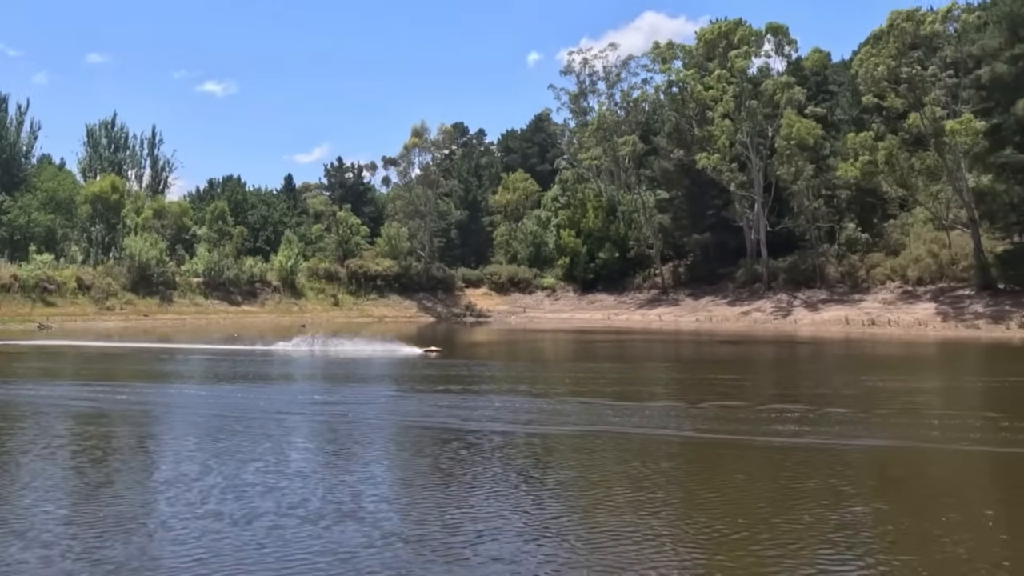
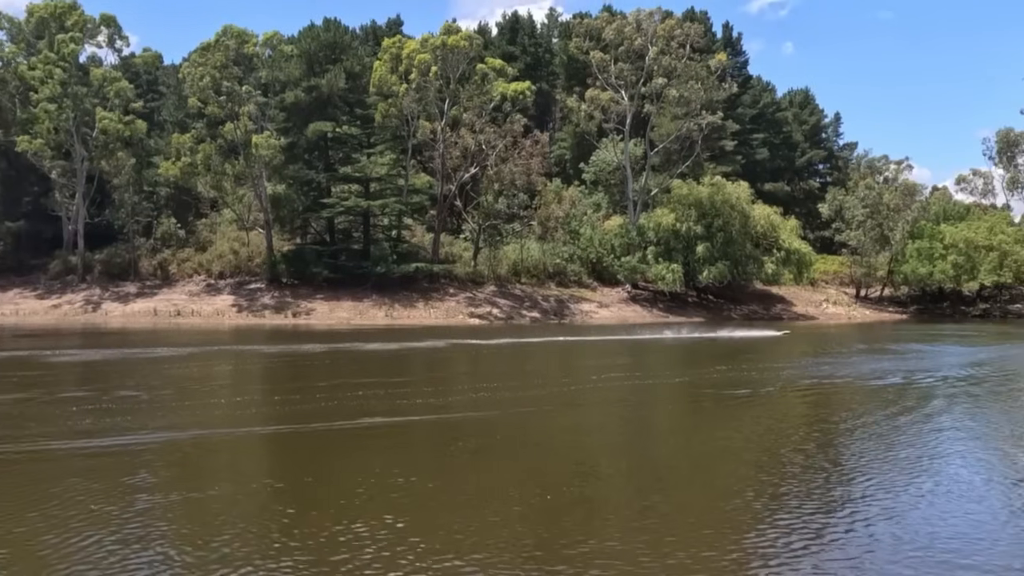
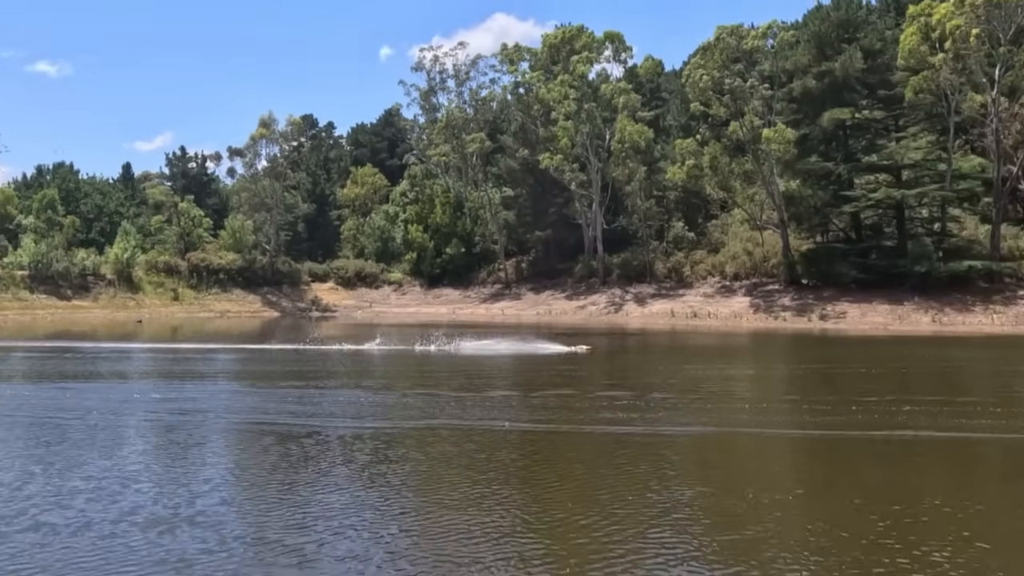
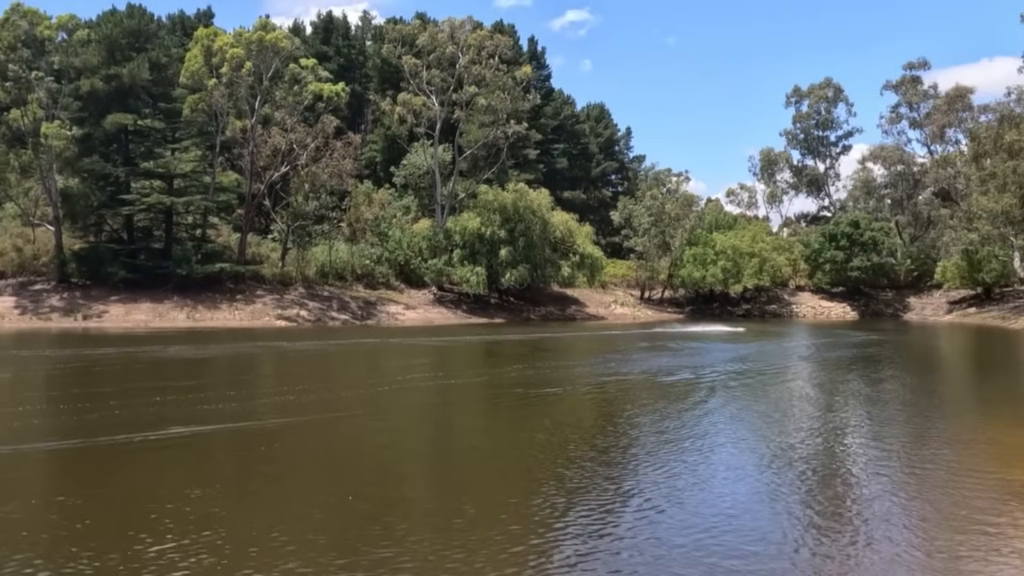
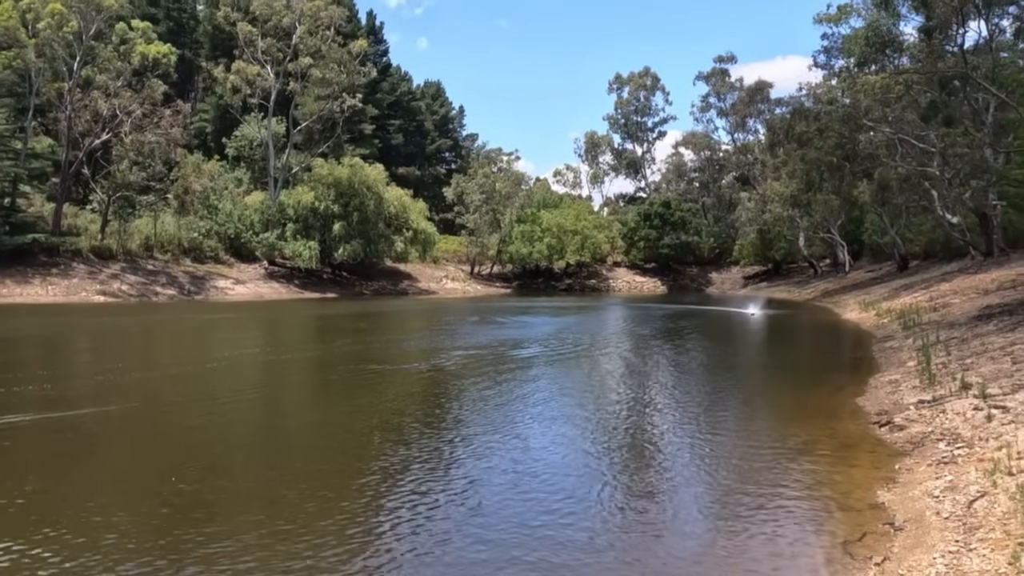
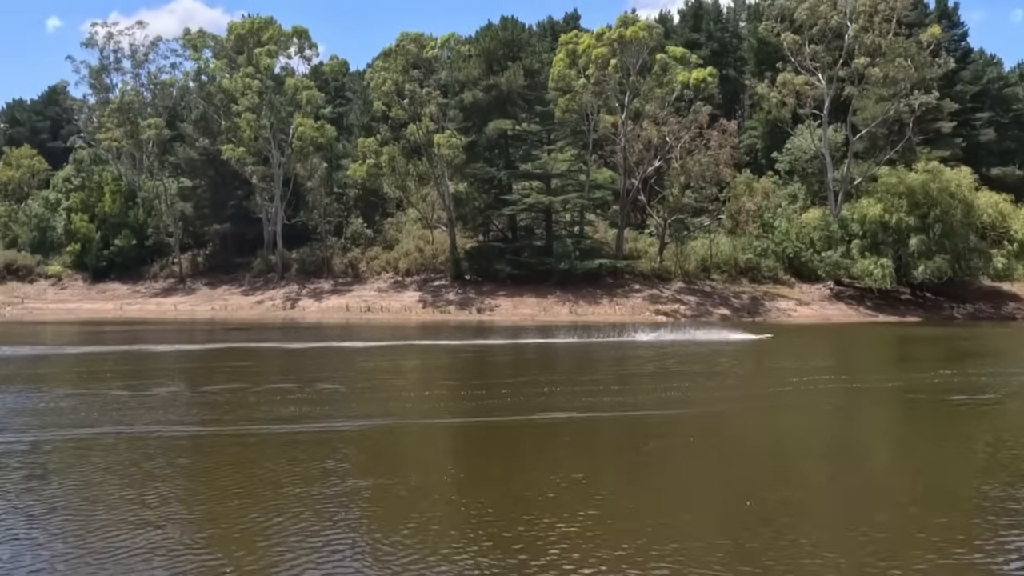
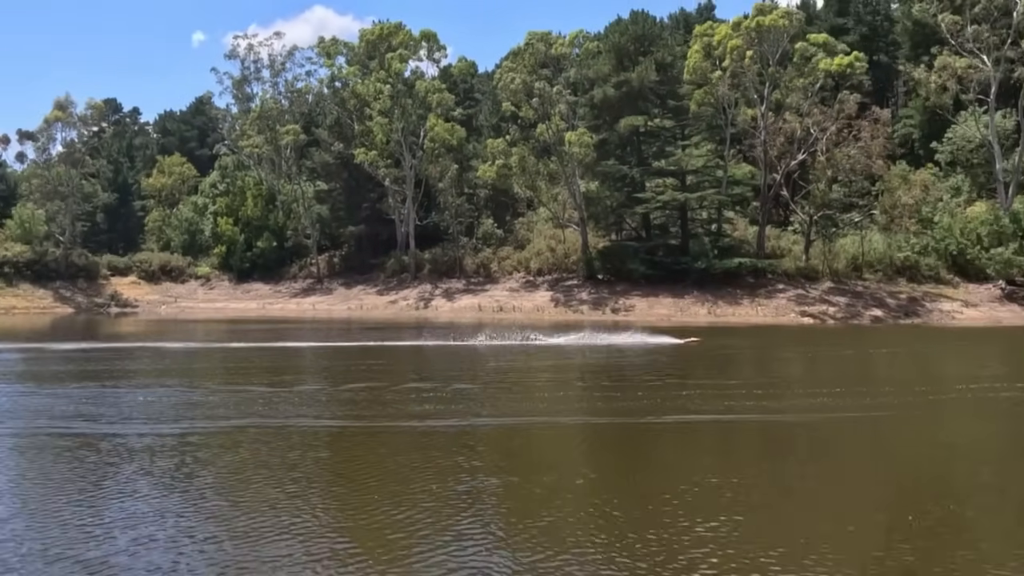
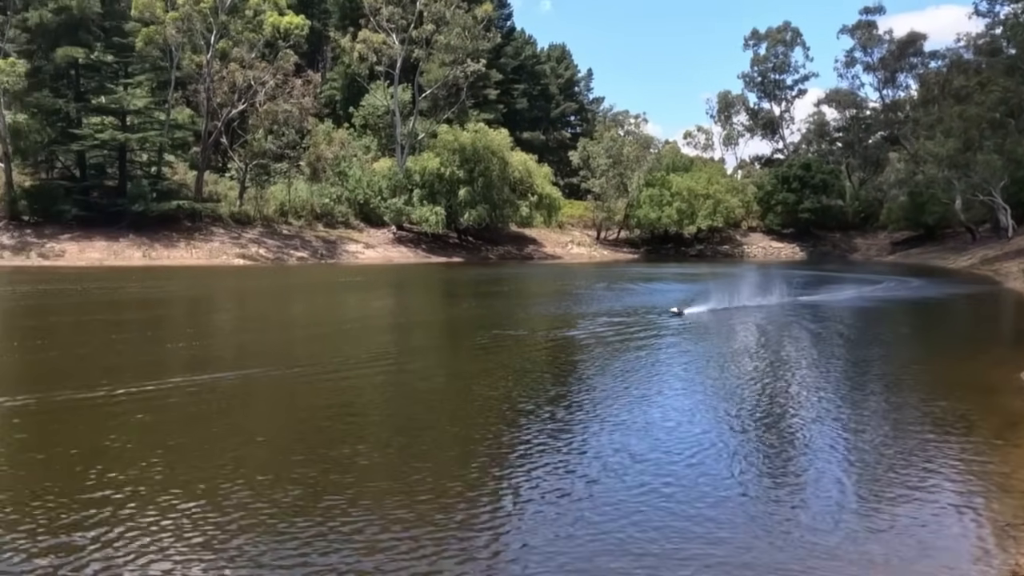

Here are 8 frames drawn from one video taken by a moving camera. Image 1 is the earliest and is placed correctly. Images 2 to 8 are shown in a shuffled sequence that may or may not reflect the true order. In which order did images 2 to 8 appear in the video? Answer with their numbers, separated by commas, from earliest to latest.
3, 7, 6, 2, 4, 5, 8
